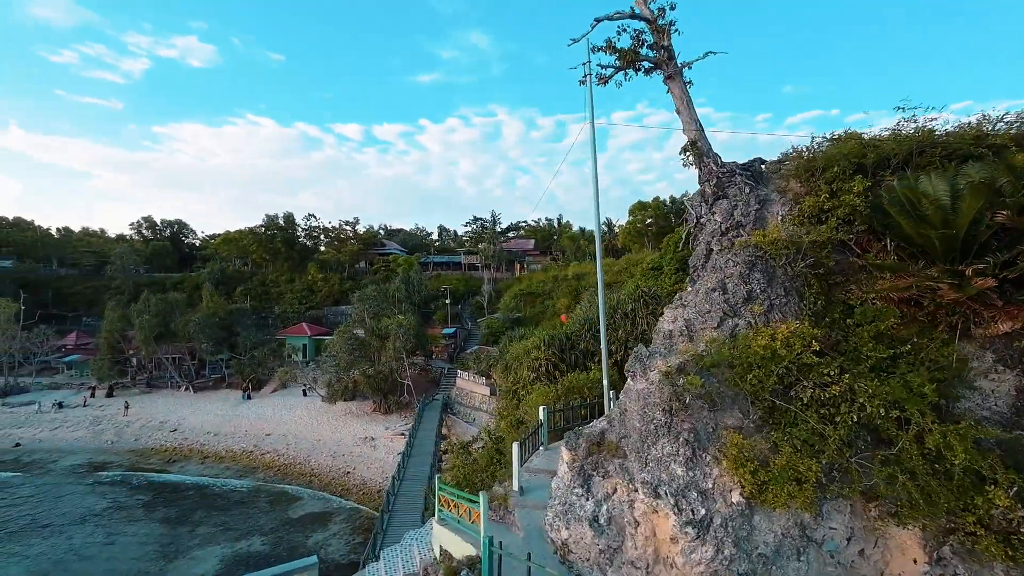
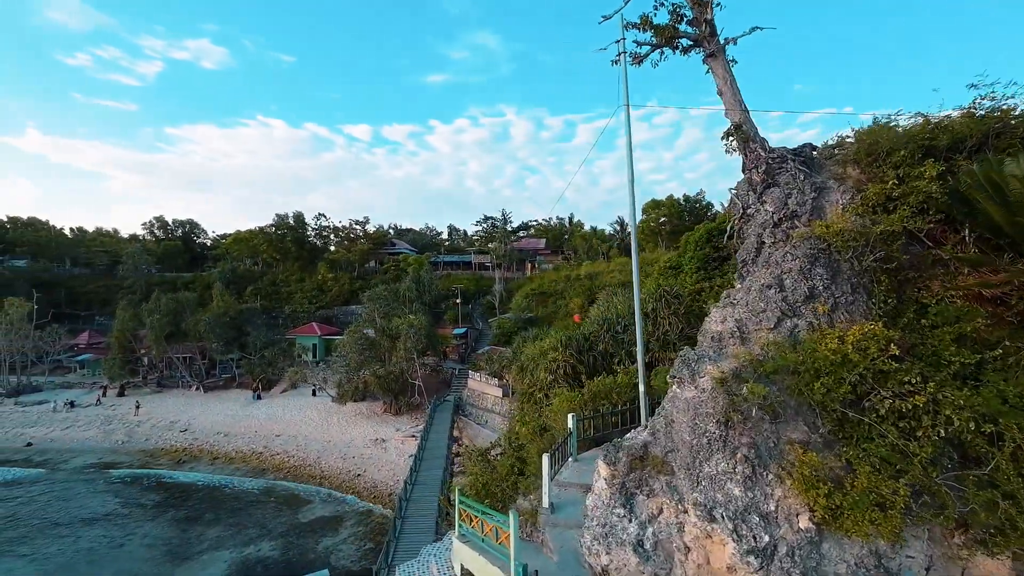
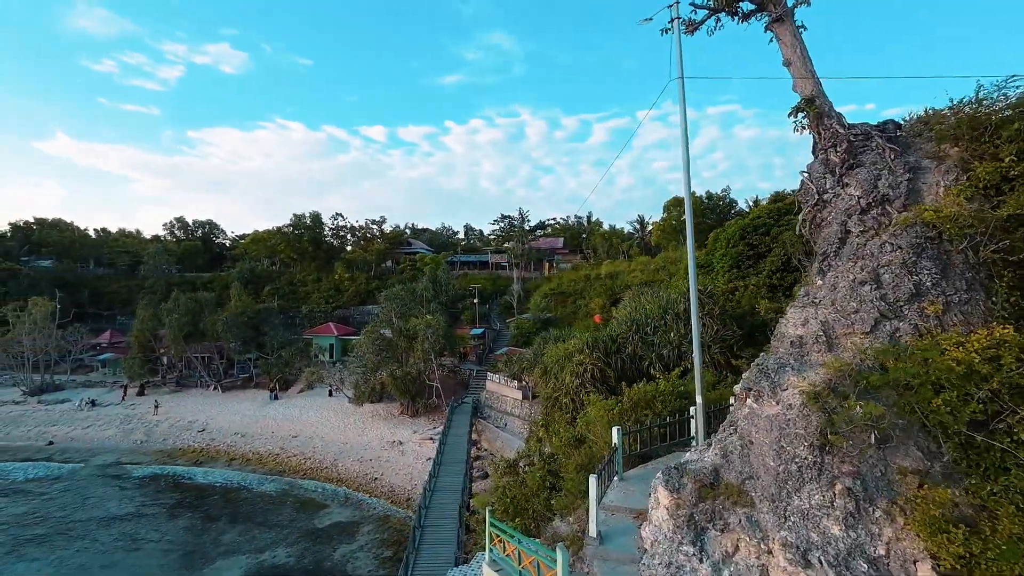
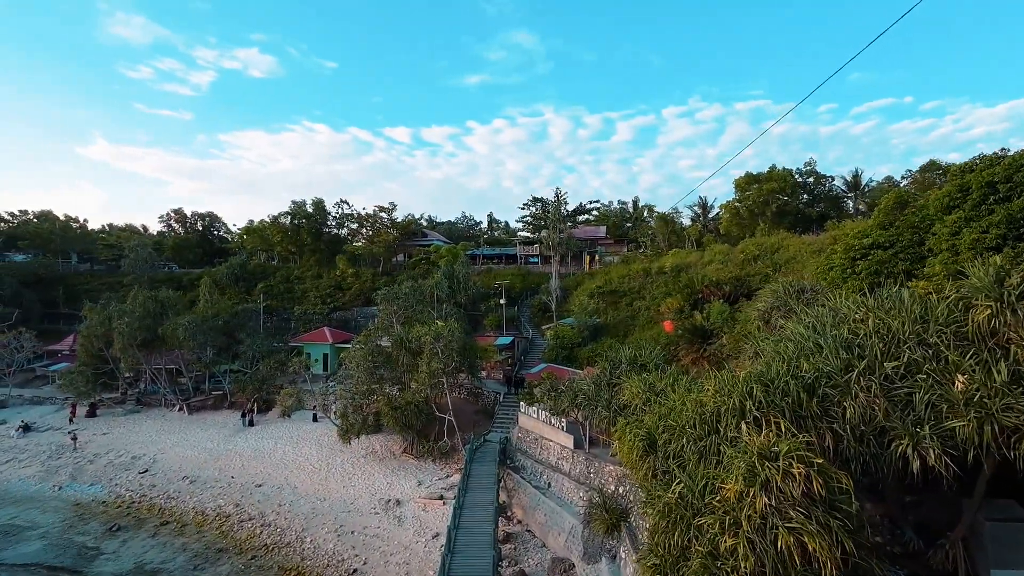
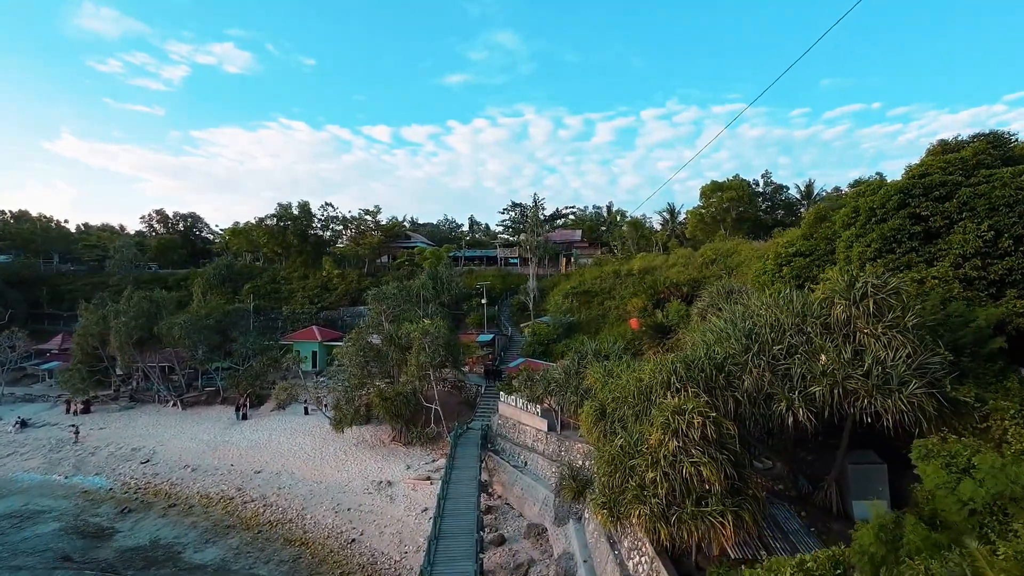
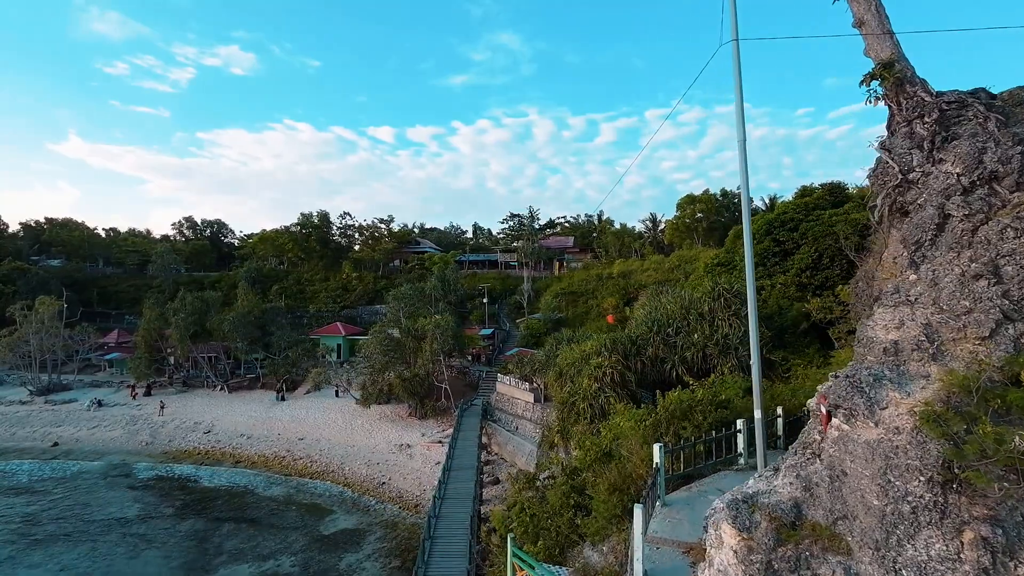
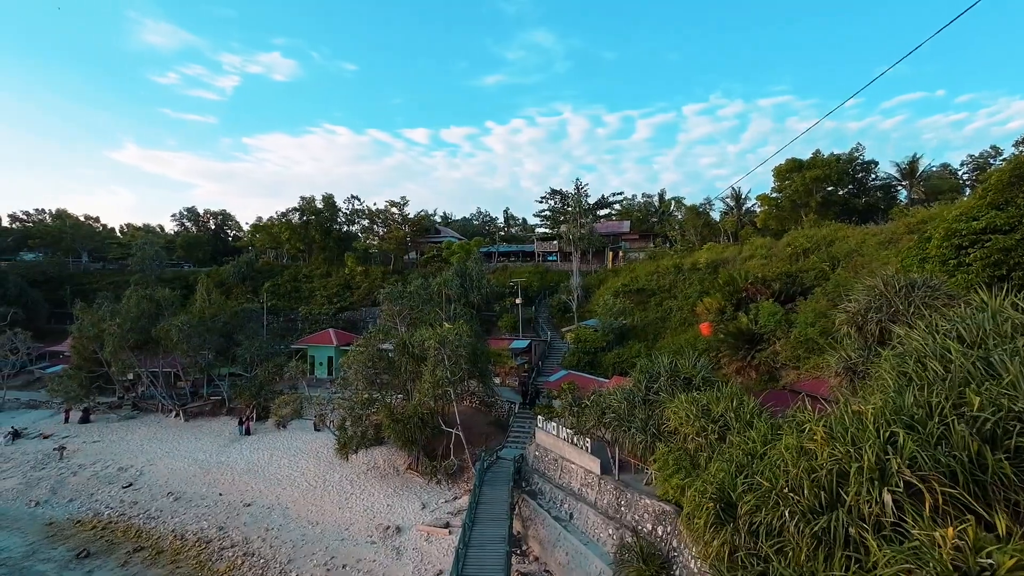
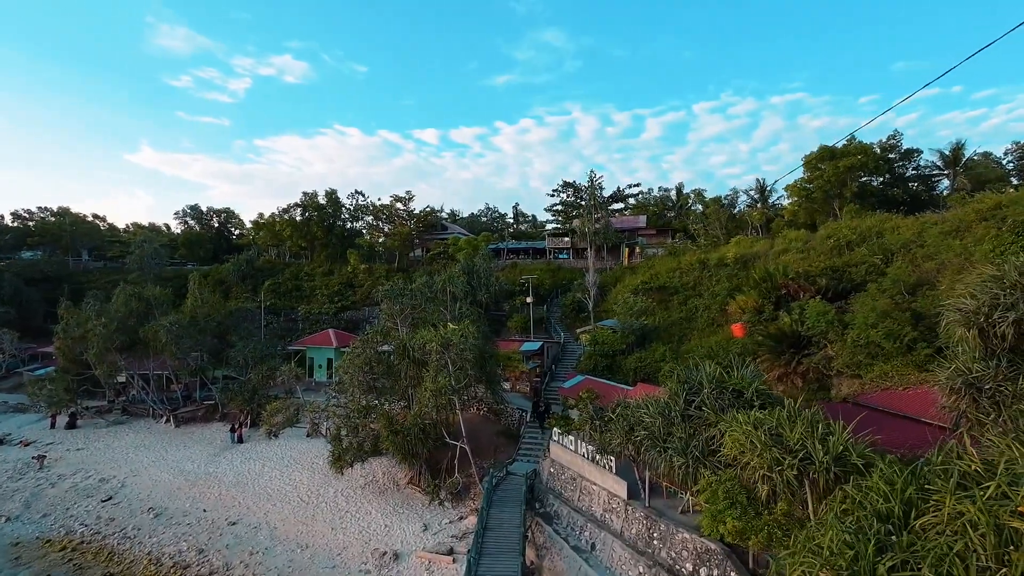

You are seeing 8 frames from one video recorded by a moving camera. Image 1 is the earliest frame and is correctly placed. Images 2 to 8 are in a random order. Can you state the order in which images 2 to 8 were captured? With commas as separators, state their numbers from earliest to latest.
2, 3, 6, 5, 4, 7, 8
